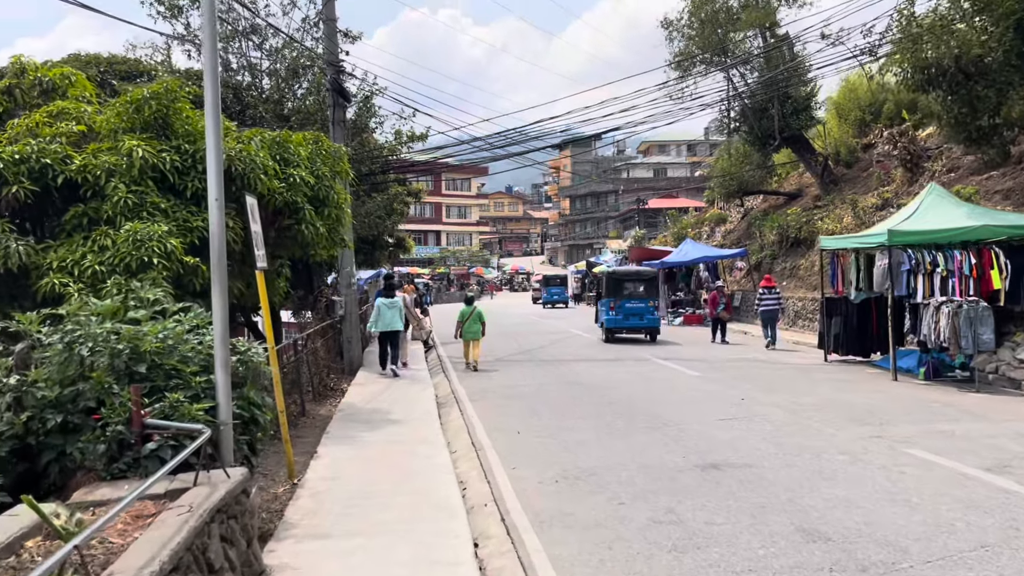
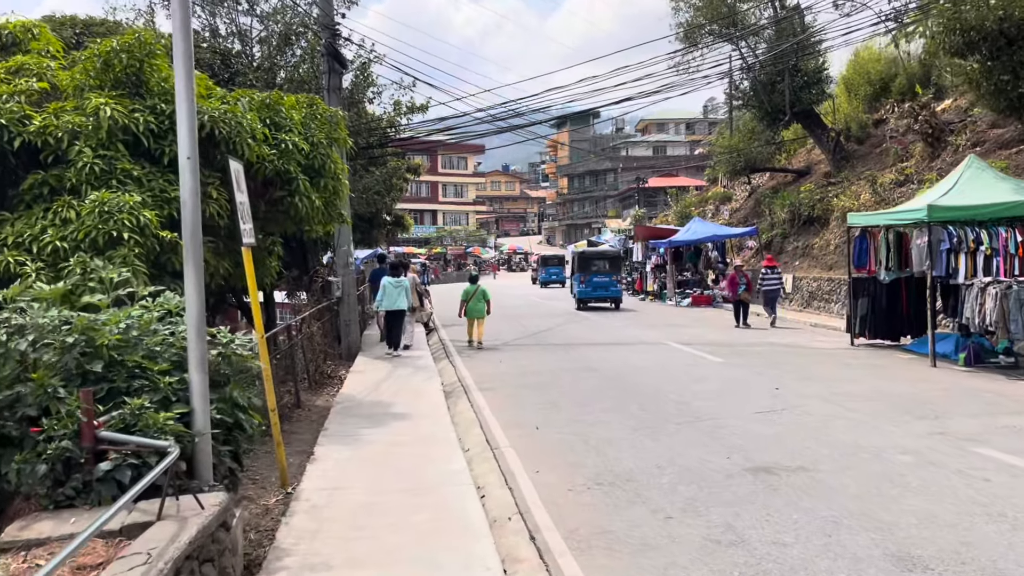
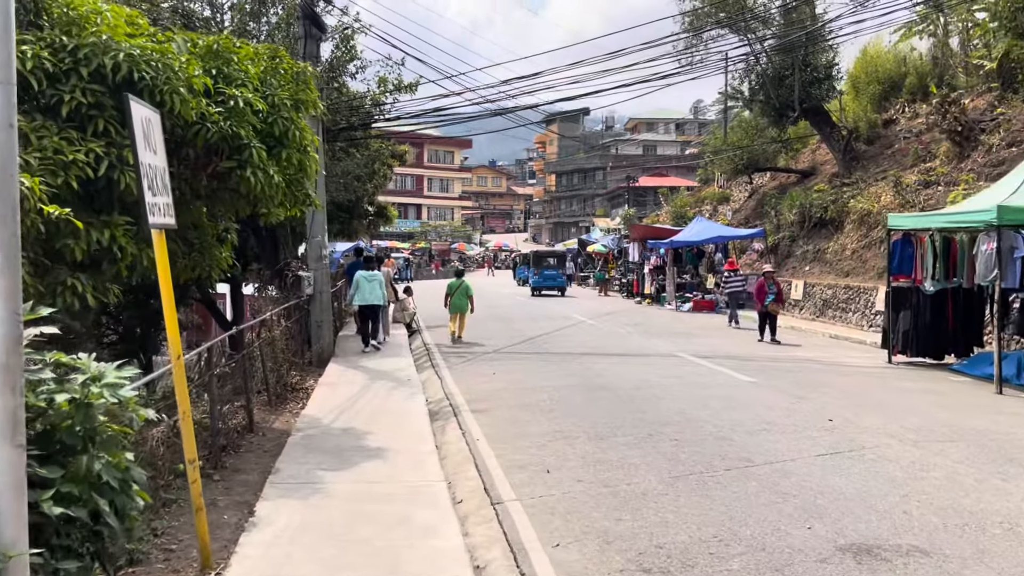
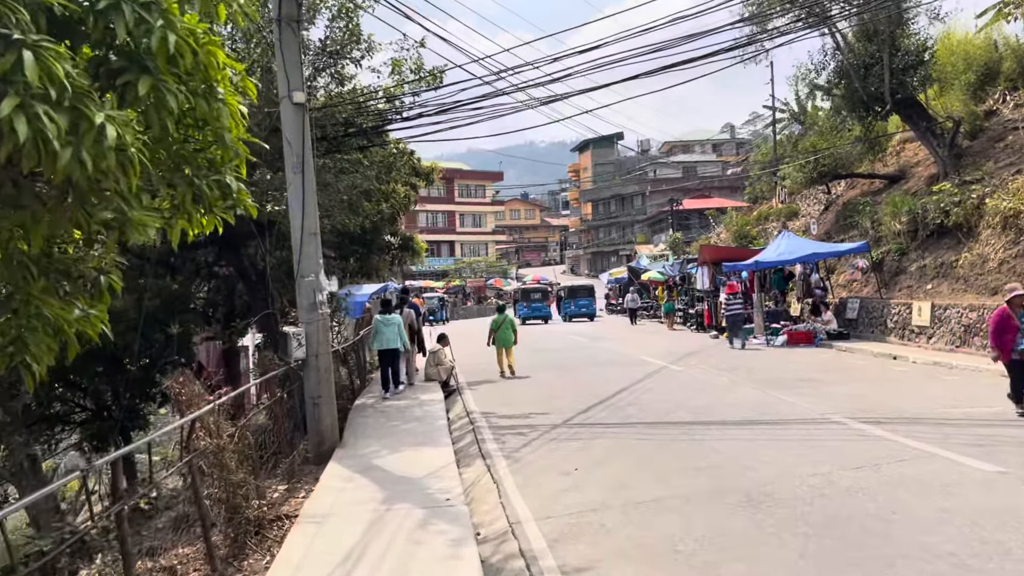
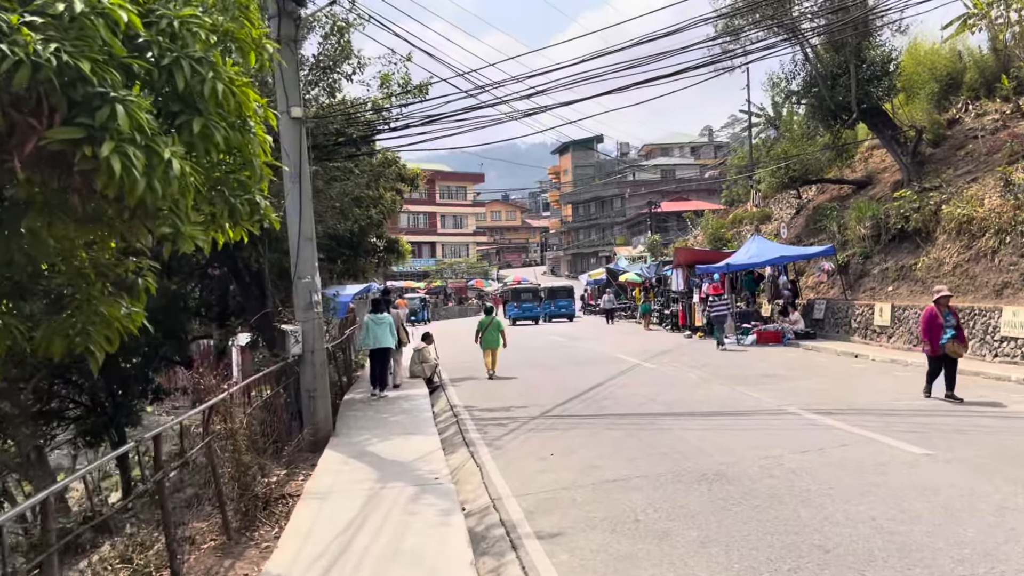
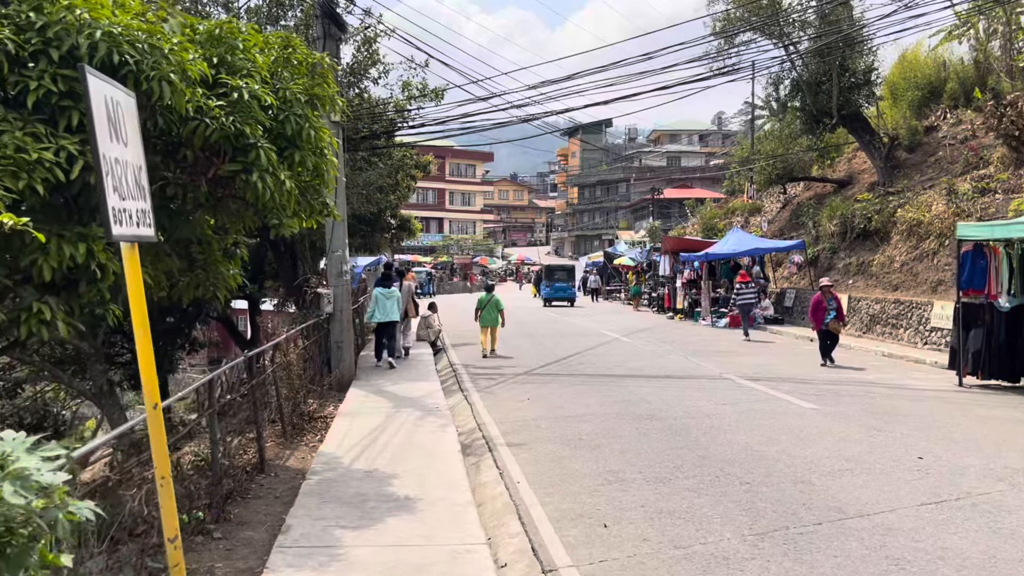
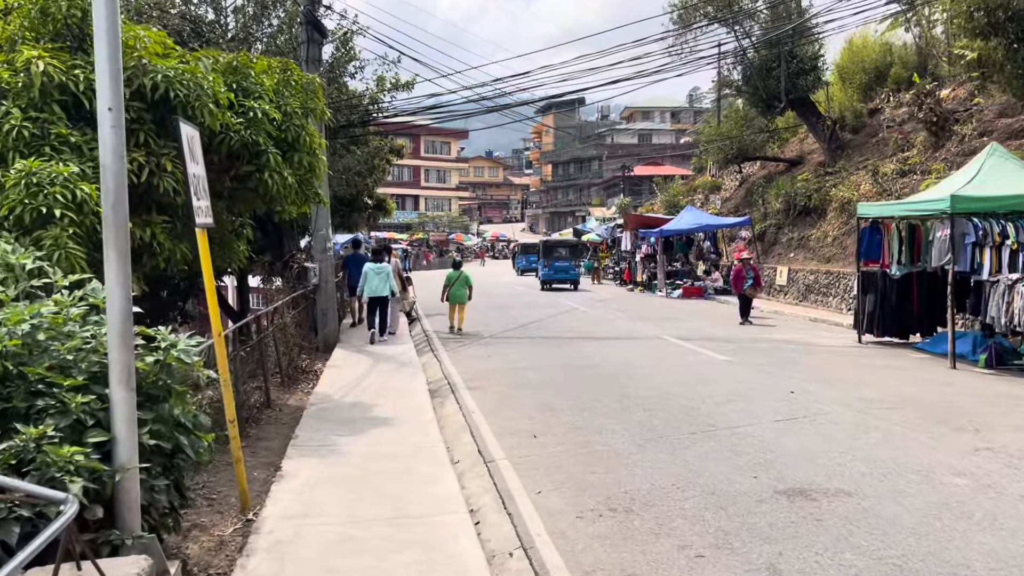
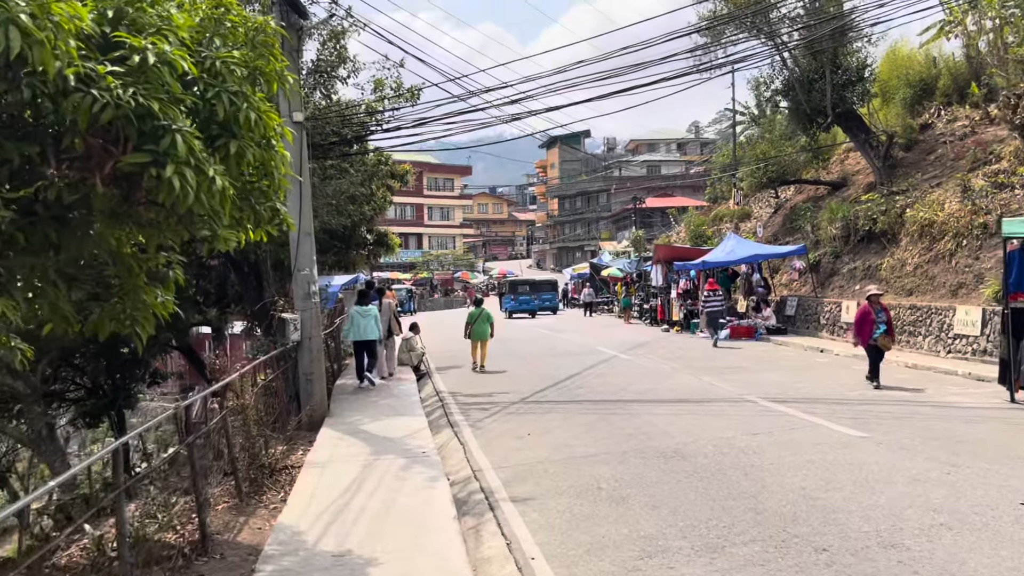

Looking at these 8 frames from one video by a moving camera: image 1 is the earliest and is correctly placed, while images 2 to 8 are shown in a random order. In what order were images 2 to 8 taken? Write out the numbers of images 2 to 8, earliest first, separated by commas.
2, 7, 3, 6, 8, 5, 4
